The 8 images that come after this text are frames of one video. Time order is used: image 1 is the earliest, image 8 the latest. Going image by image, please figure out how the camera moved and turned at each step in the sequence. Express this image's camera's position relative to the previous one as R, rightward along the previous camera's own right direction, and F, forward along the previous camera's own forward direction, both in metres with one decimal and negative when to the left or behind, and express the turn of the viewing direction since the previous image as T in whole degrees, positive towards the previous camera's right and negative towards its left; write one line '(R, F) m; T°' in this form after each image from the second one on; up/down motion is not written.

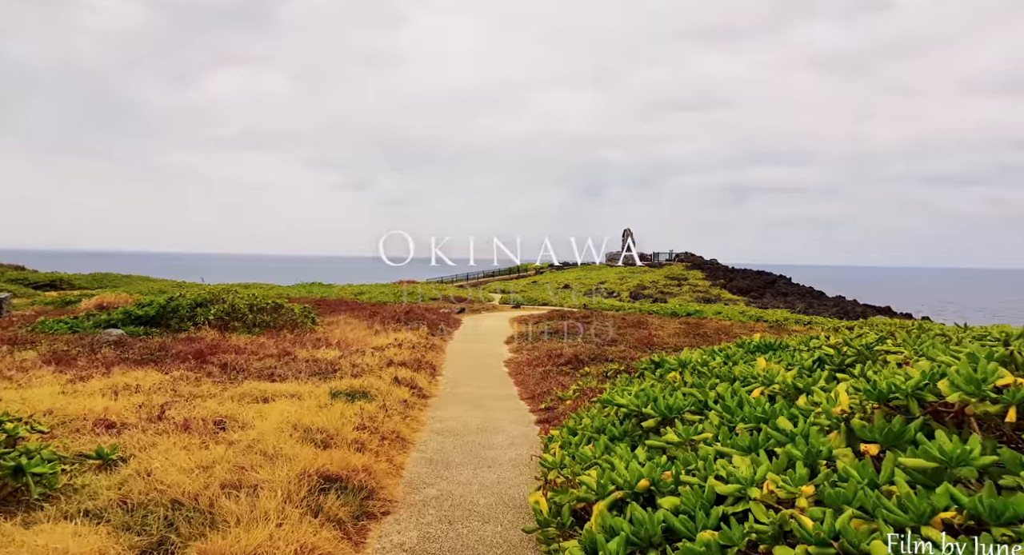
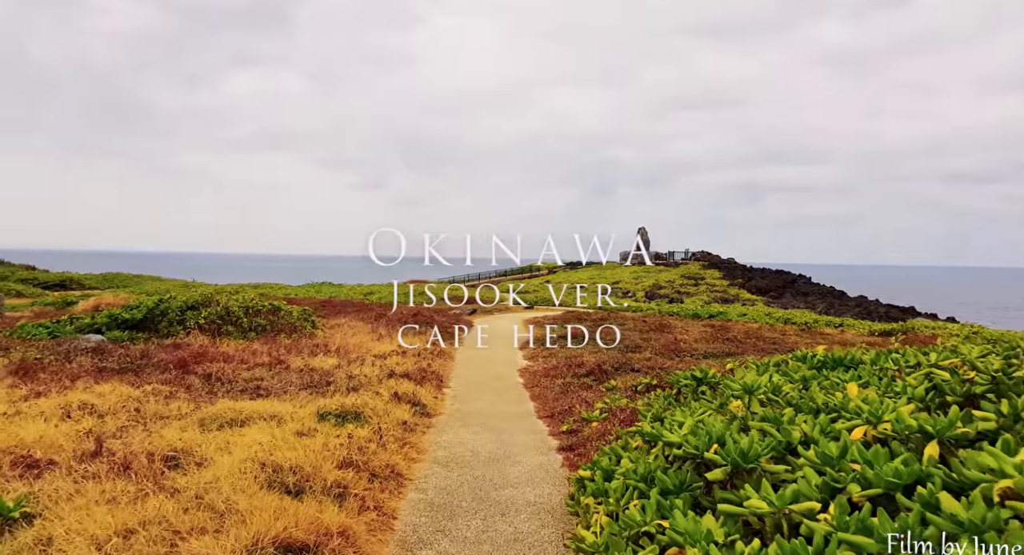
(-0.1, +1.6) m; -1°
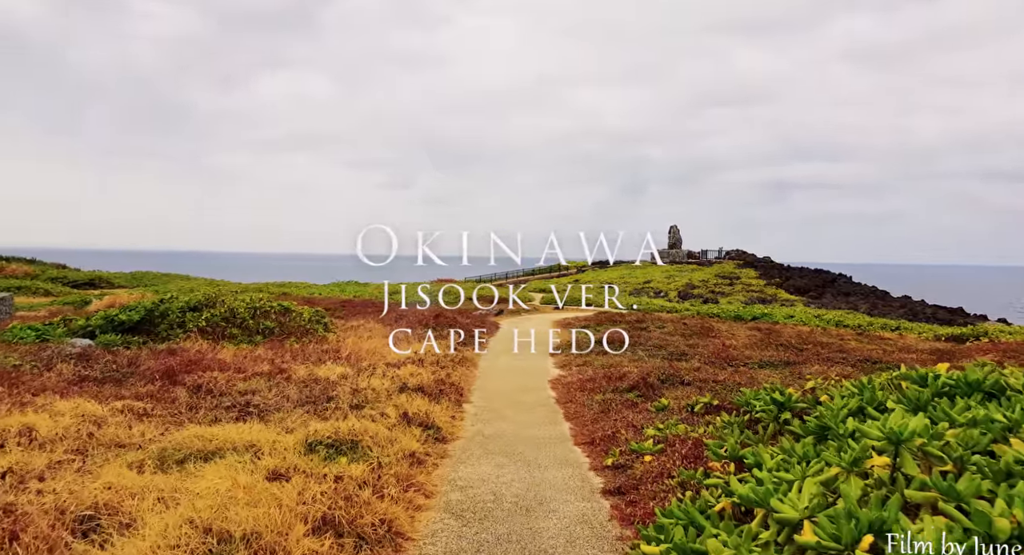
(-0.1, +1.9) m; -2°
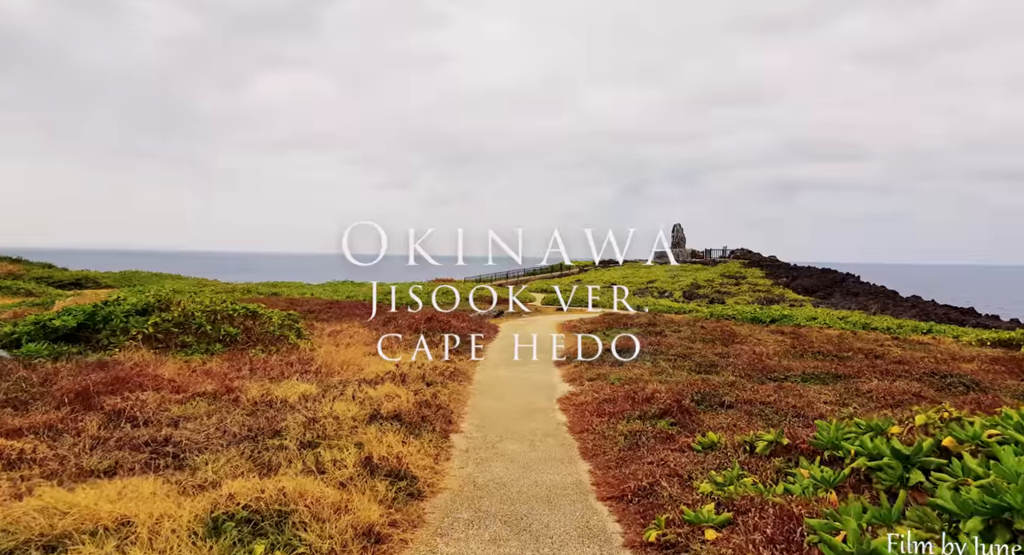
(0.0, +2.5) m; 0°
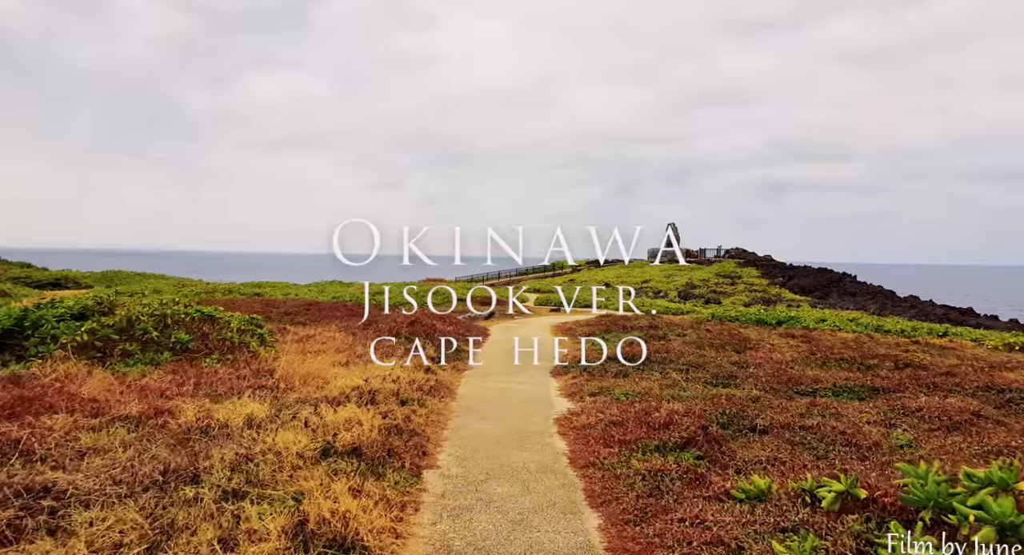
(0.0, +1.8) m; +1°
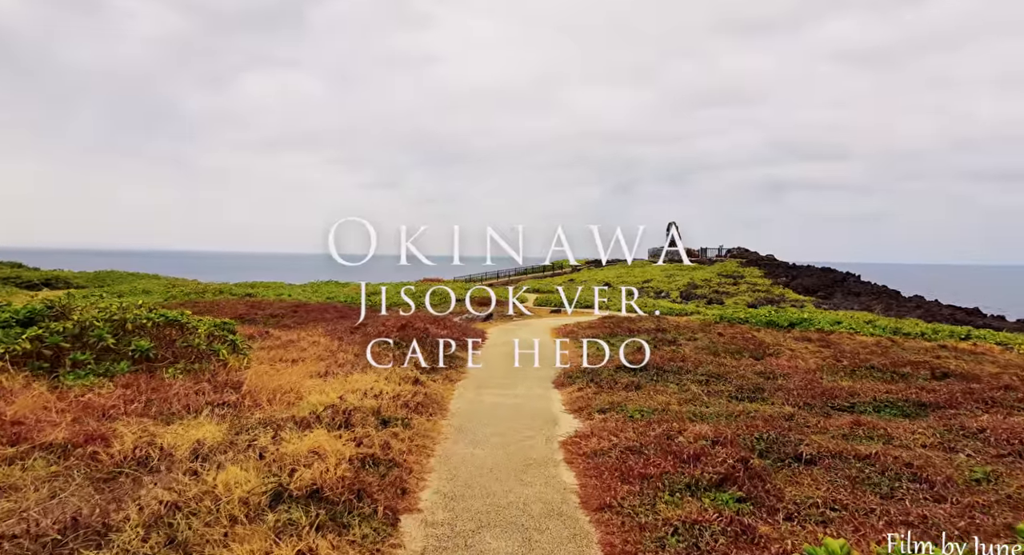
(0.0, +1.4) m; 0°
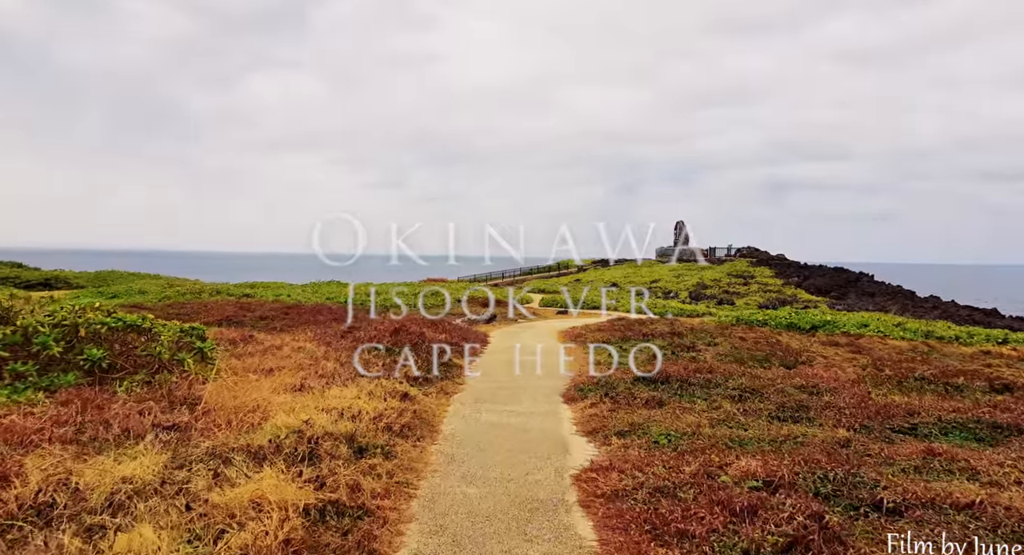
(0.0, +1.6) m; -1°
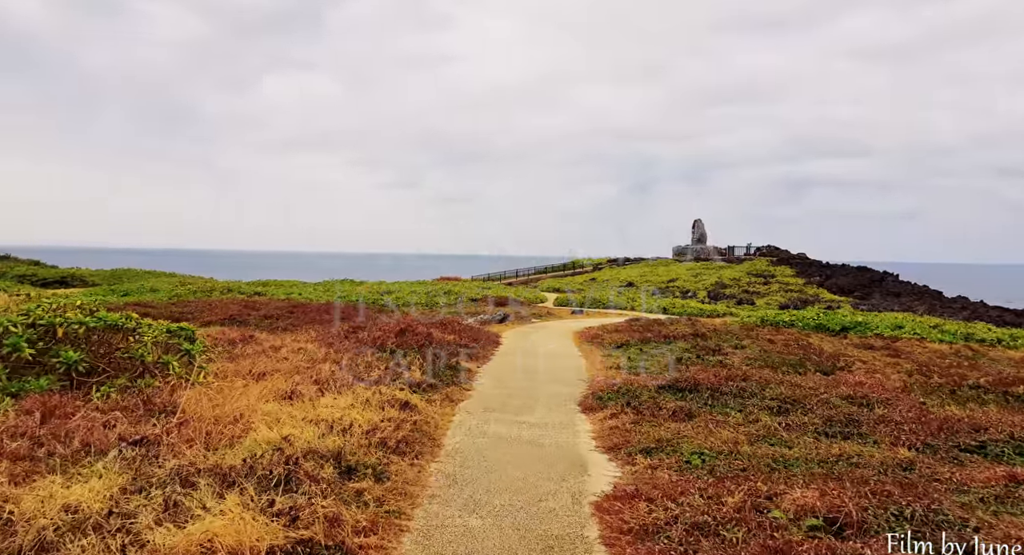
(0.0, +1.0) m; -1°
